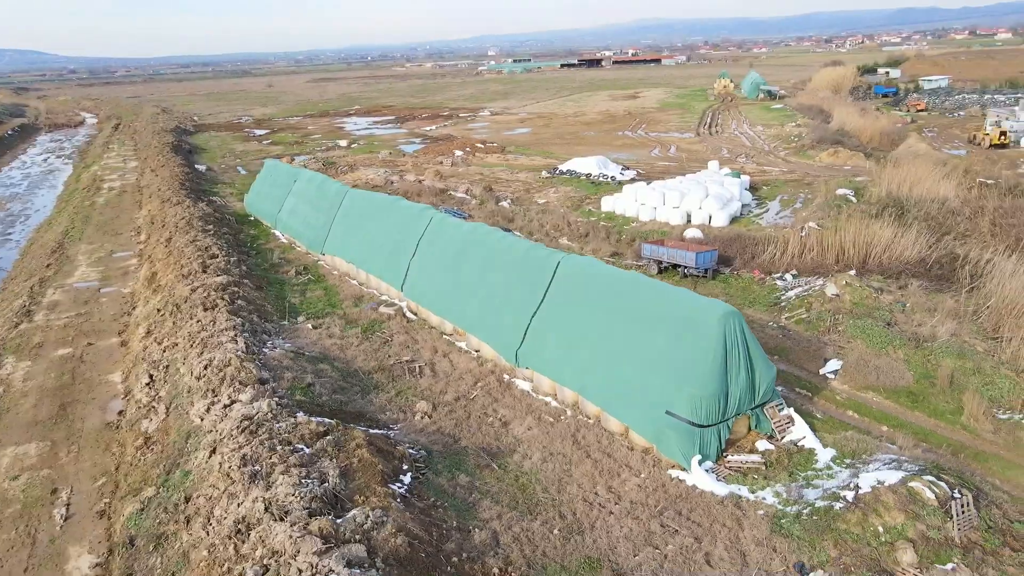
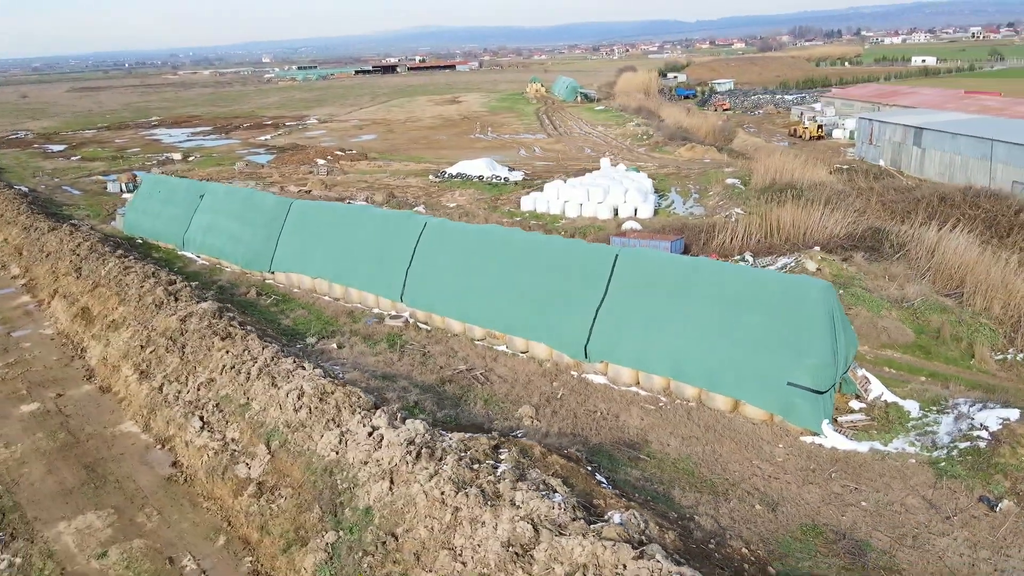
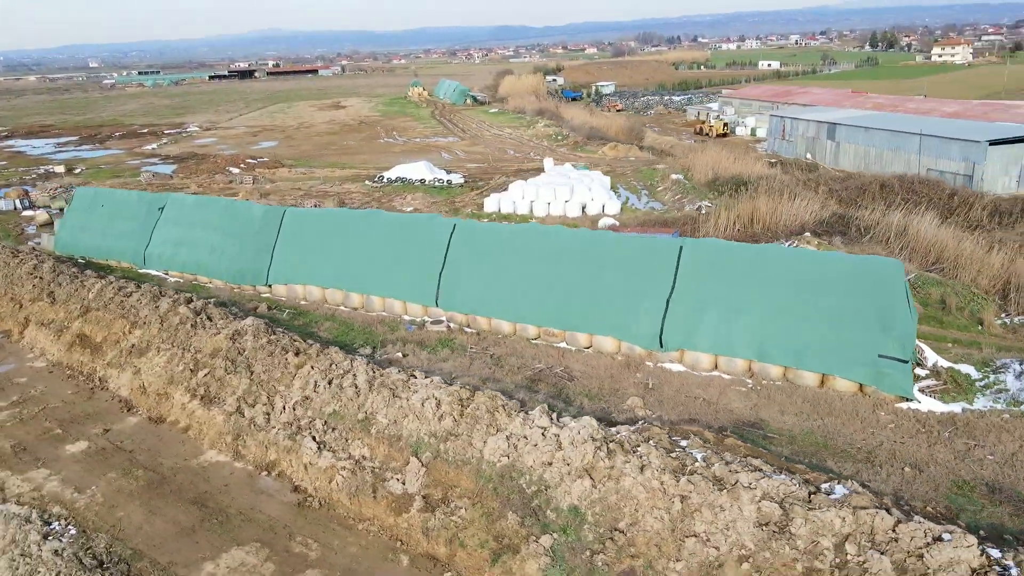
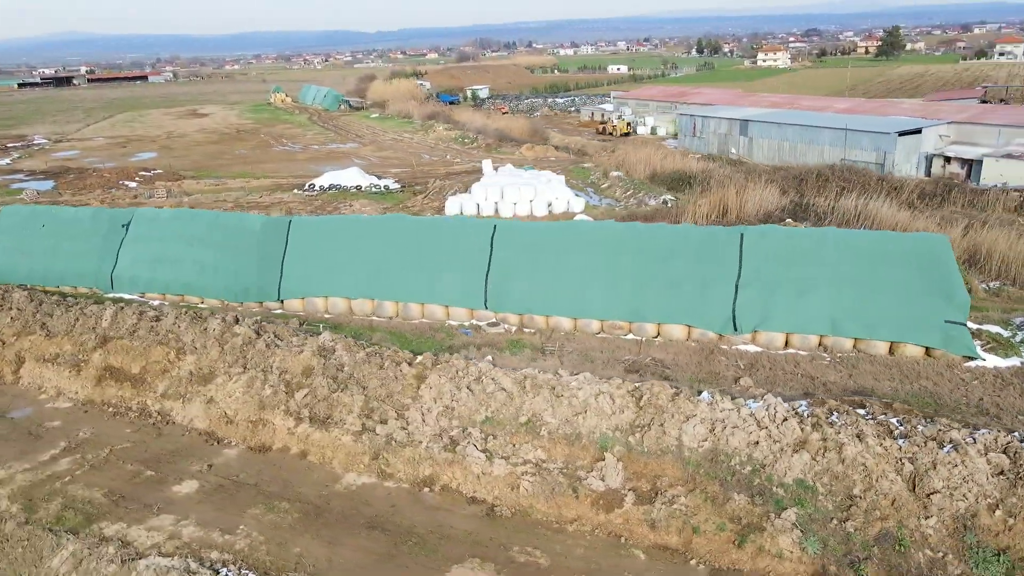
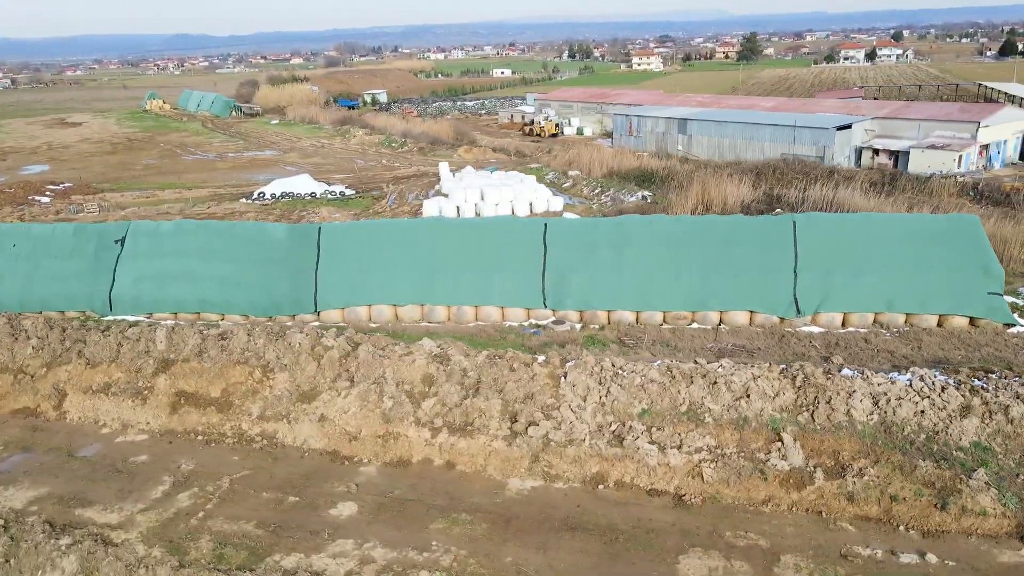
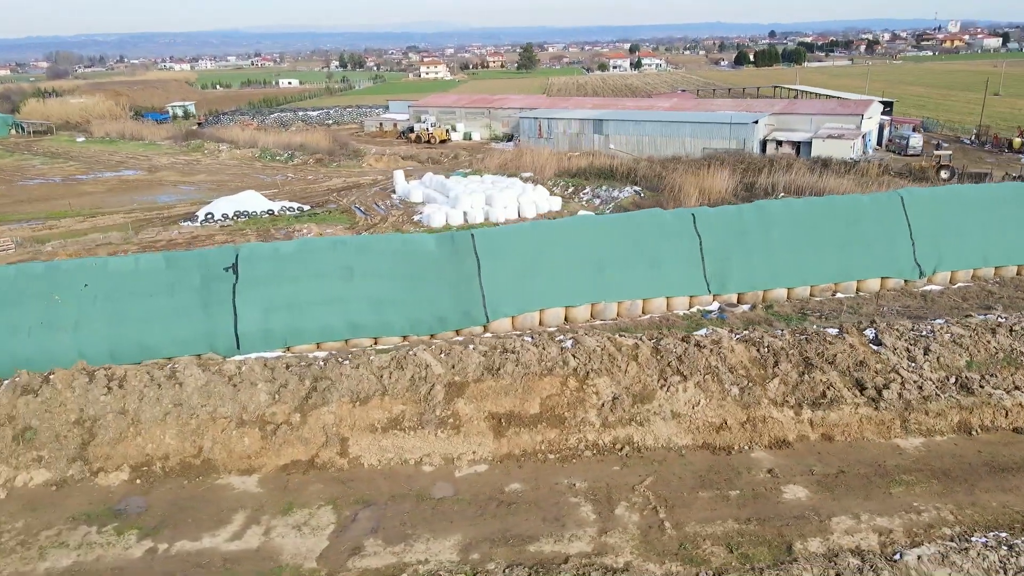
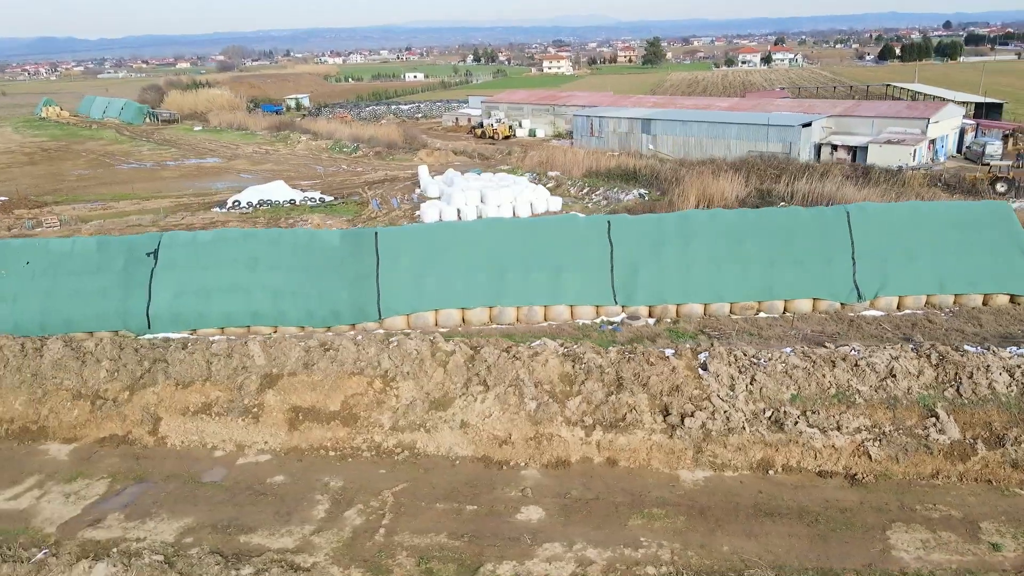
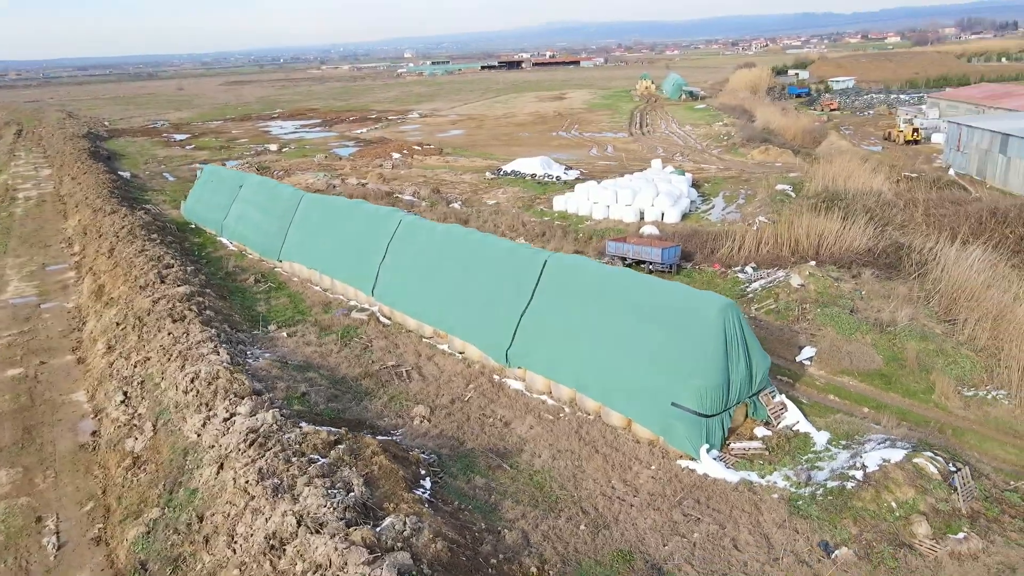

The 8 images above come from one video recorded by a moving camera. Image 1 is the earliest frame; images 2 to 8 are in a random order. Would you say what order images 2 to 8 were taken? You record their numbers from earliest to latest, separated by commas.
8, 2, 3, 4, 5, 7, 6
